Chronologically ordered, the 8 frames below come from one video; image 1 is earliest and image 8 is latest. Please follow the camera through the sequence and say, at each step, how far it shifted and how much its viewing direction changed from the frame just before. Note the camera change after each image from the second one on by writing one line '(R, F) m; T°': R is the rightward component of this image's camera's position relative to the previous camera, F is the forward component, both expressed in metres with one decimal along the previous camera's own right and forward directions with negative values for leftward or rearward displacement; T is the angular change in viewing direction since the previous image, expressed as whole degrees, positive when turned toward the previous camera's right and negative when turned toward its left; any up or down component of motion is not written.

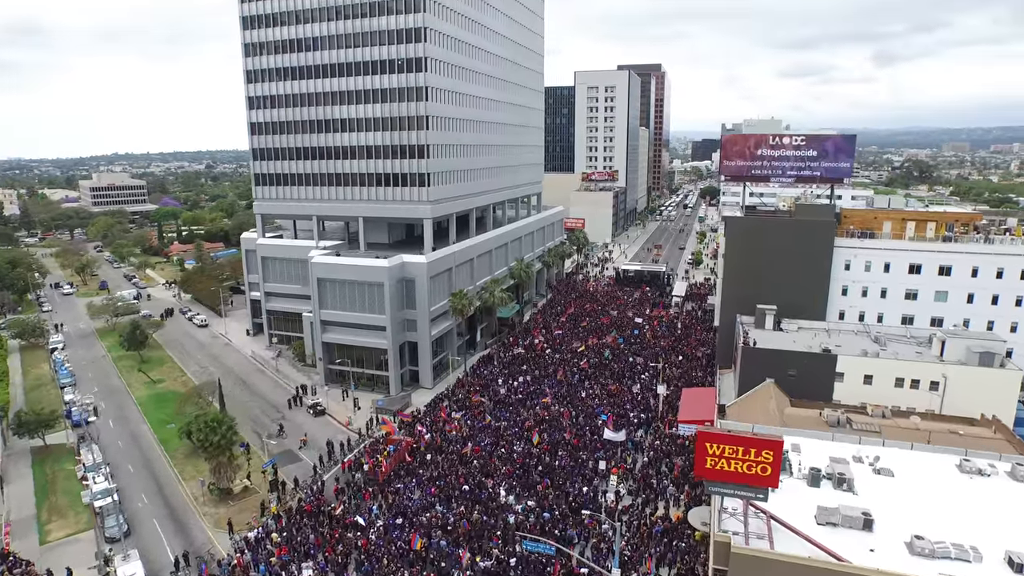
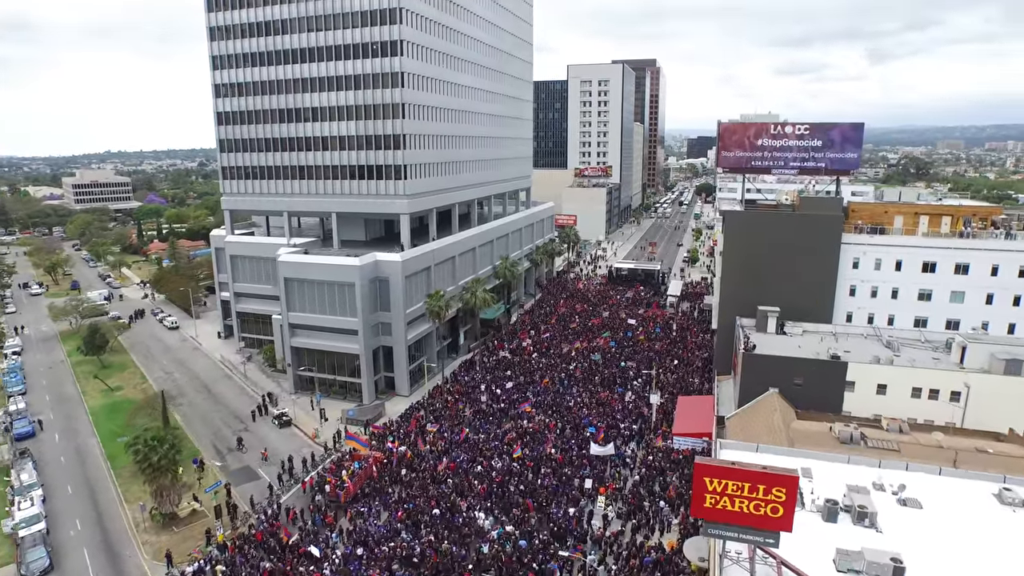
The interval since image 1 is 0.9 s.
(+1.2, +4.2) m; 0°
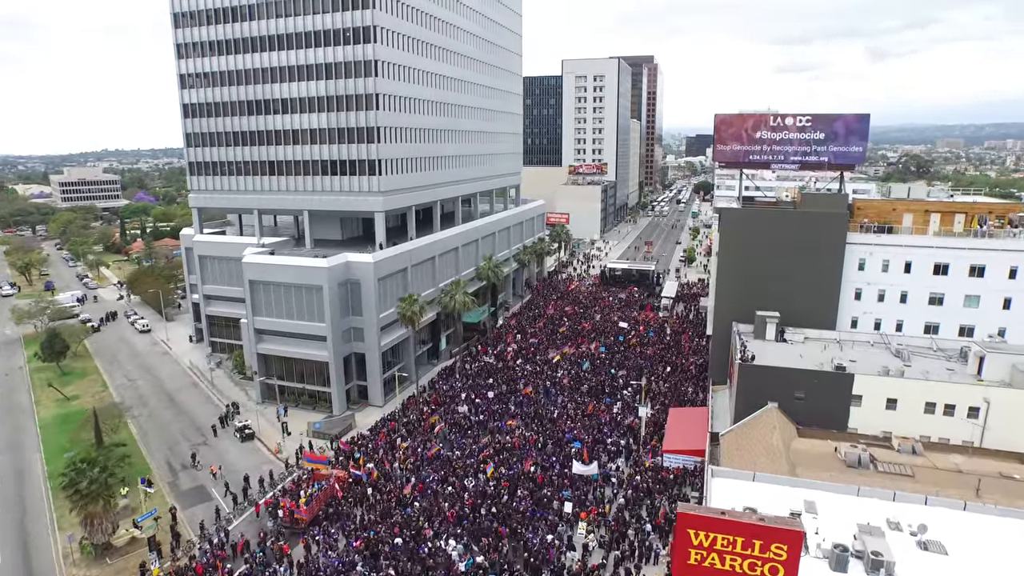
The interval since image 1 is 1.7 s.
(+1.5, +3.6) m; 0°
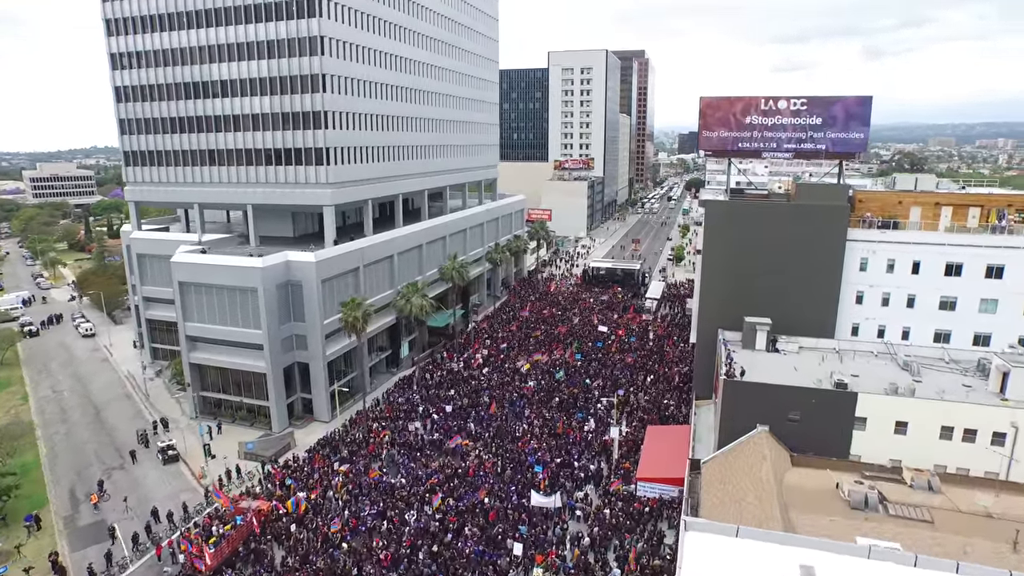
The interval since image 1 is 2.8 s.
(+2.4, +5.4) m; +1°
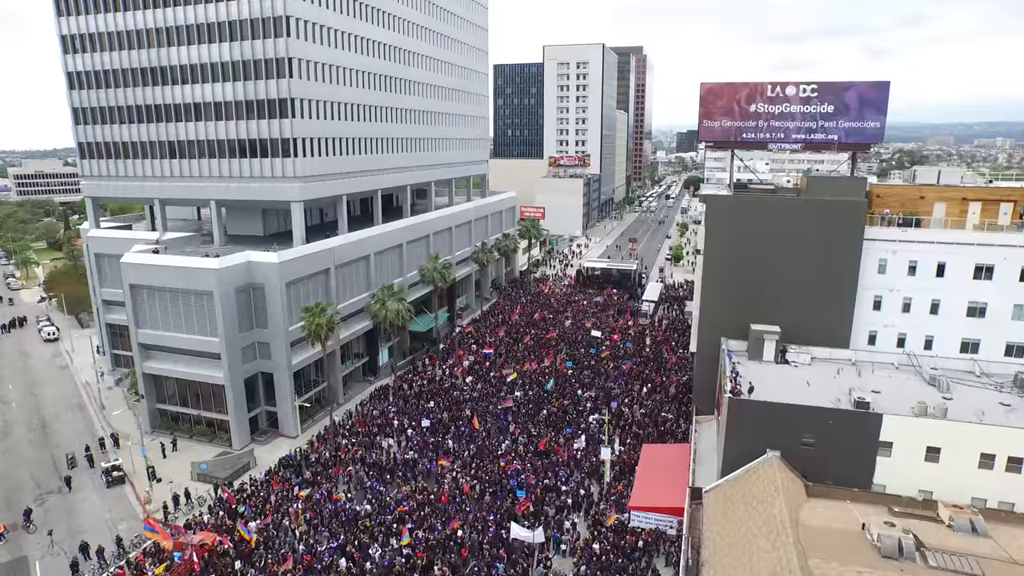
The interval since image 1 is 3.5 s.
(+1.0, +4.0) m; 0°
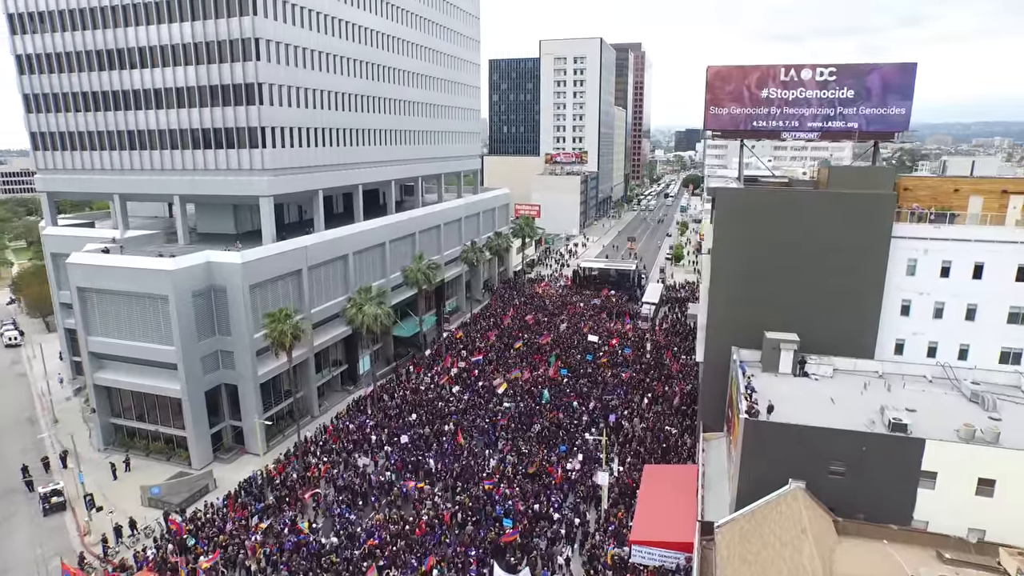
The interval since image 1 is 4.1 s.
(+0.6, +3.9) m; 0°
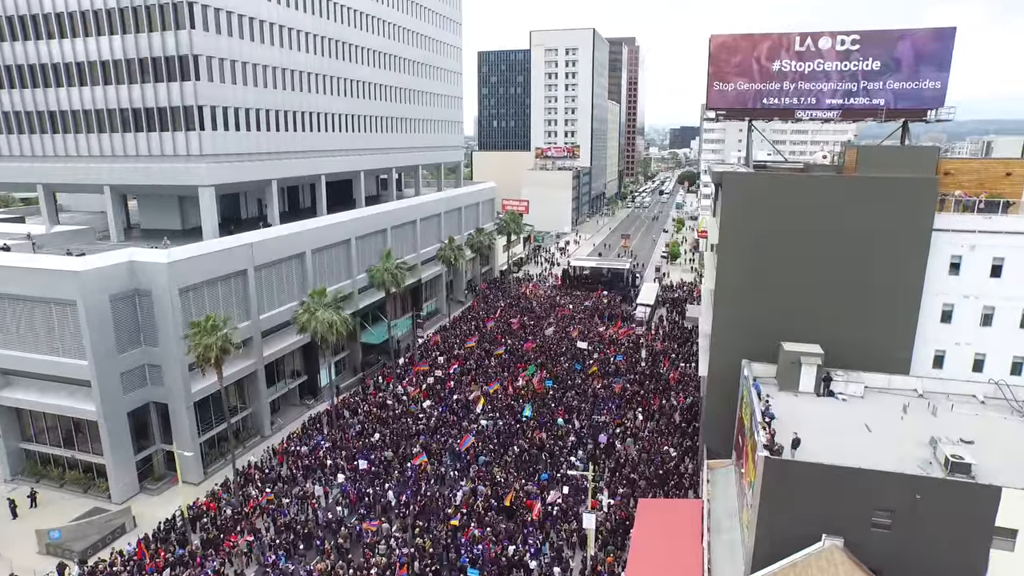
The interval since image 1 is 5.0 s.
(+1.1, +5.3) m; 0°
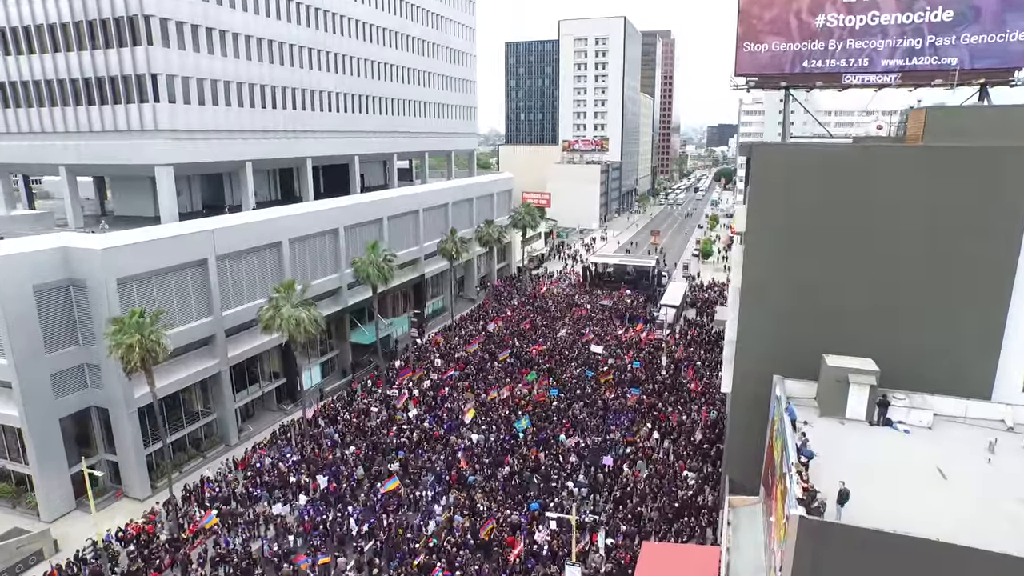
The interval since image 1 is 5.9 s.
(+2.1, +5.1) m; -3°
